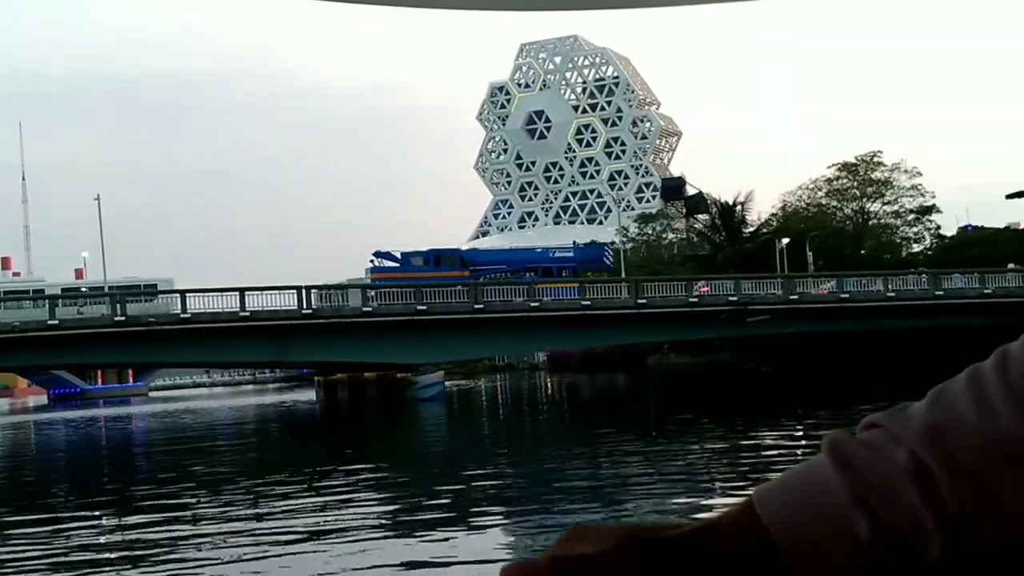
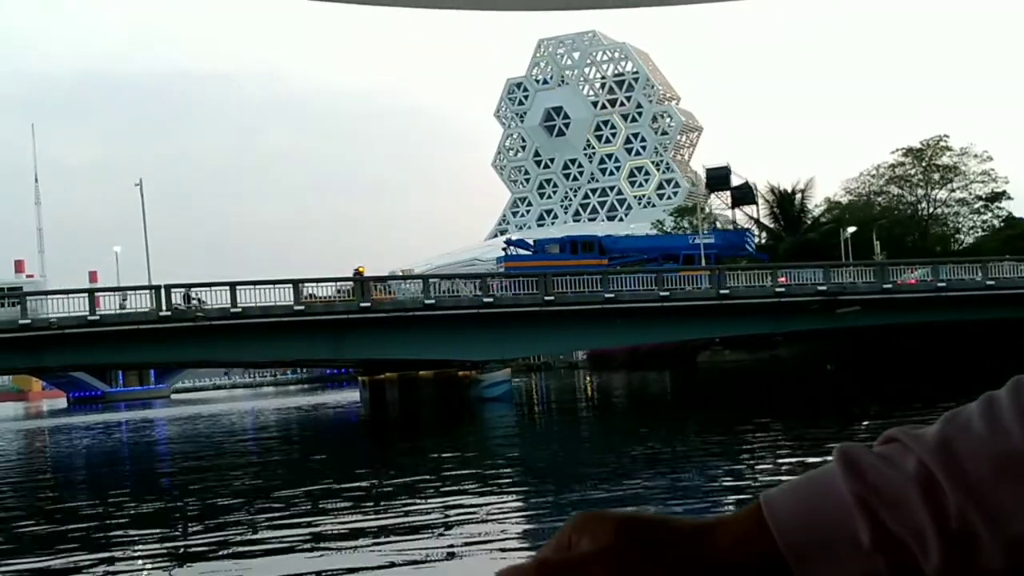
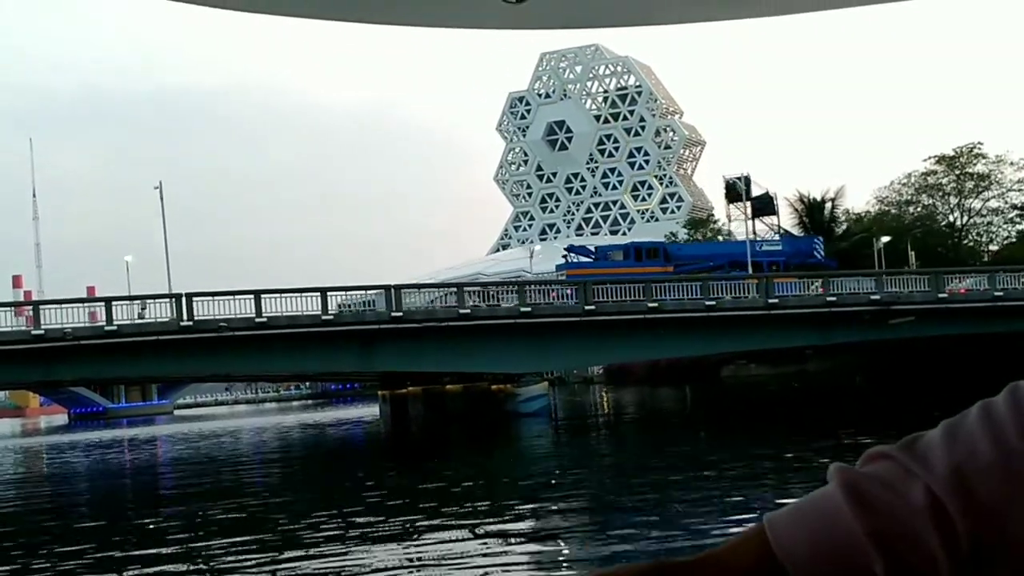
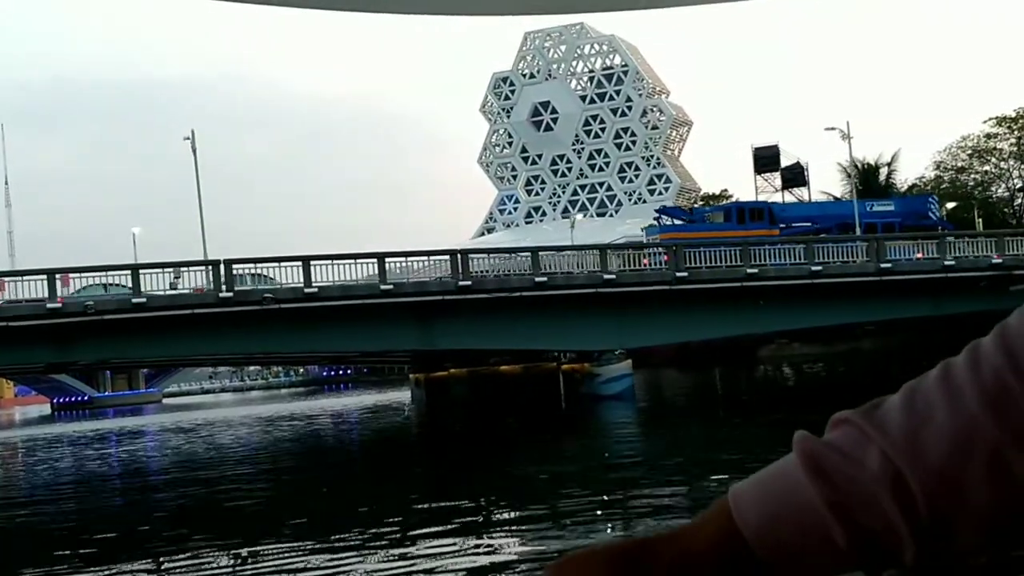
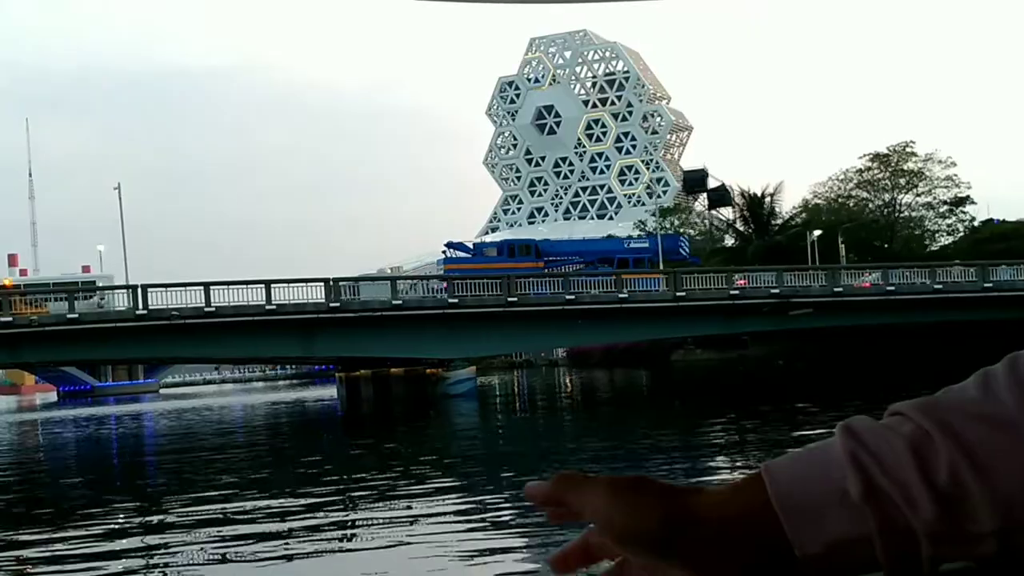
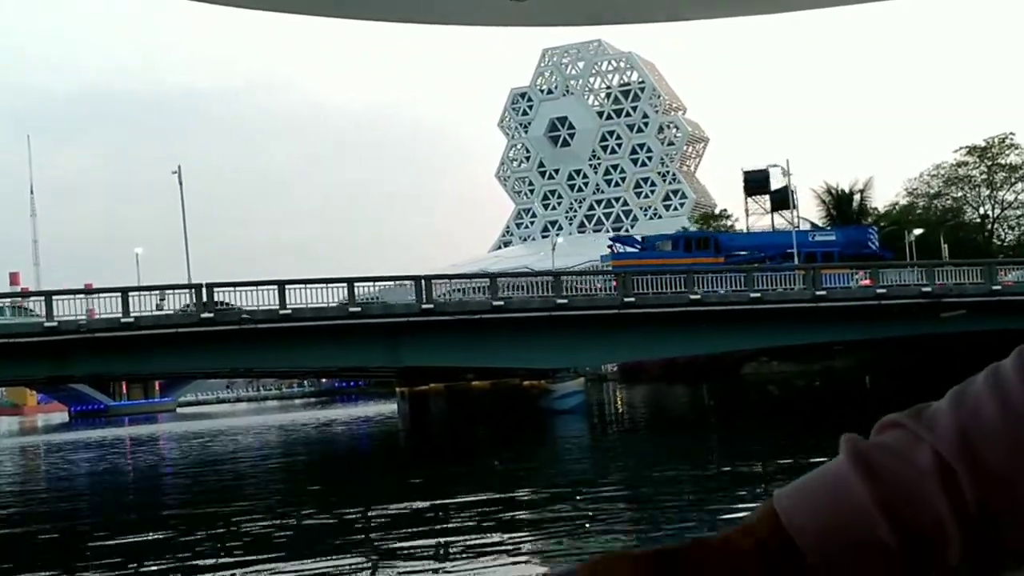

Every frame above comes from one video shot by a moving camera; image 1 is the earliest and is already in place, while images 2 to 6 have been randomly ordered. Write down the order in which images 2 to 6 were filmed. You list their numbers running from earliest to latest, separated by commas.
5, 2, 3, 6, 4
